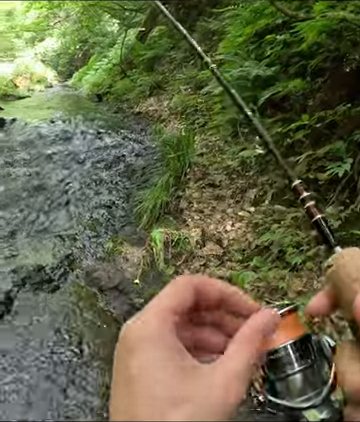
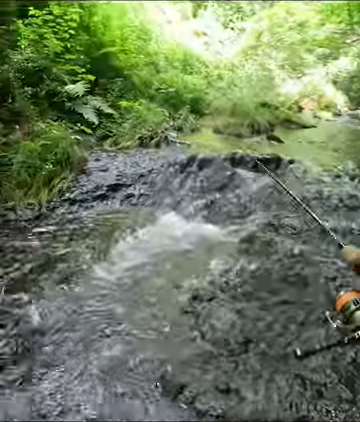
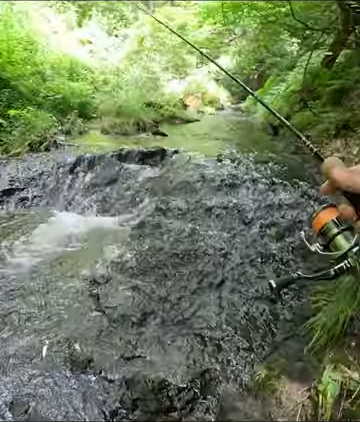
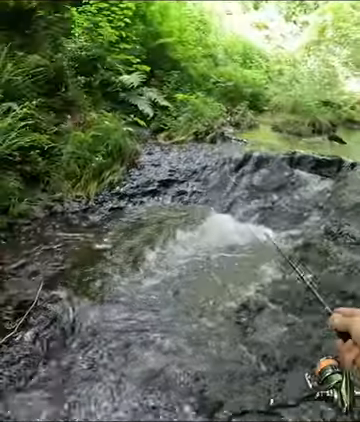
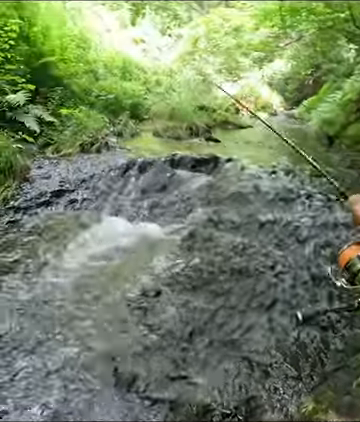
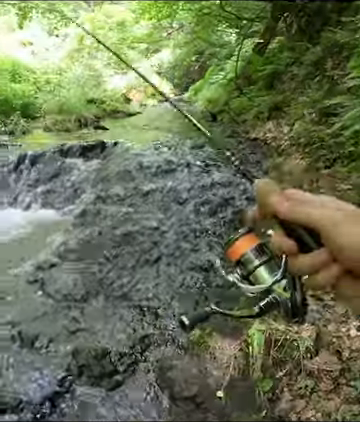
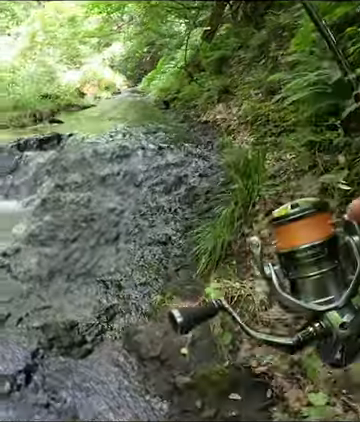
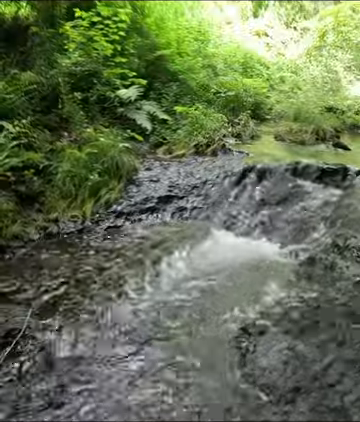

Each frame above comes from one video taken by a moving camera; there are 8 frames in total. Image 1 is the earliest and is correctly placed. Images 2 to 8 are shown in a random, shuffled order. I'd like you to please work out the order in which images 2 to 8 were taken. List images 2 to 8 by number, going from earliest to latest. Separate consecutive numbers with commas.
7, 6, 3, 5, 2, 4, 8
